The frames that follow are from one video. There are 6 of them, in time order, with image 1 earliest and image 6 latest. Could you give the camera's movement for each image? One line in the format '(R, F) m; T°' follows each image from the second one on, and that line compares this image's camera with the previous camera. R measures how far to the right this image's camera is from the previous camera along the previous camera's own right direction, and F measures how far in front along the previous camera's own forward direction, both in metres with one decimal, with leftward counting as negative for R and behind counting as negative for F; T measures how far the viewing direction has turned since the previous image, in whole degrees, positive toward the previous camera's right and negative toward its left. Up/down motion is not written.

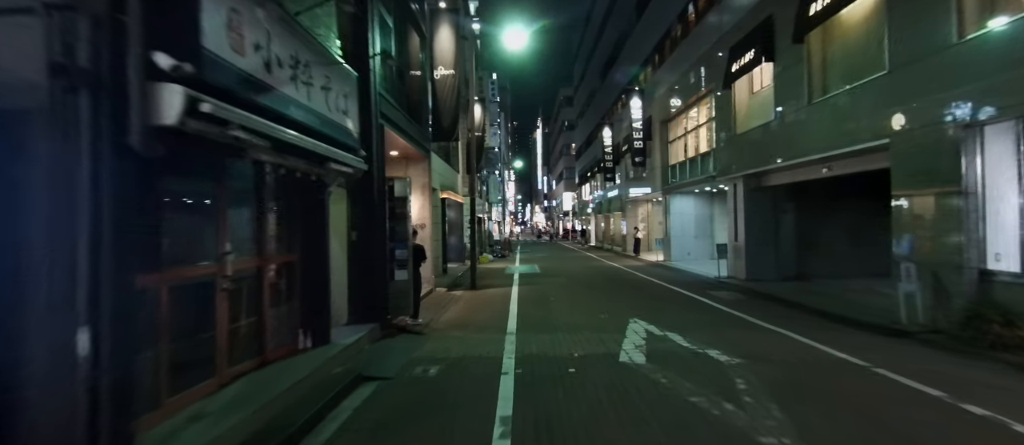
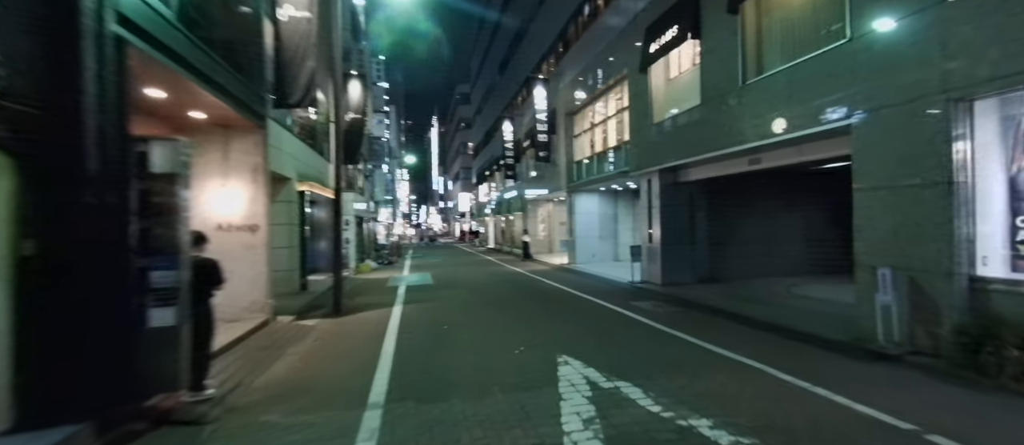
(+0.4, +3.4) m; +14°
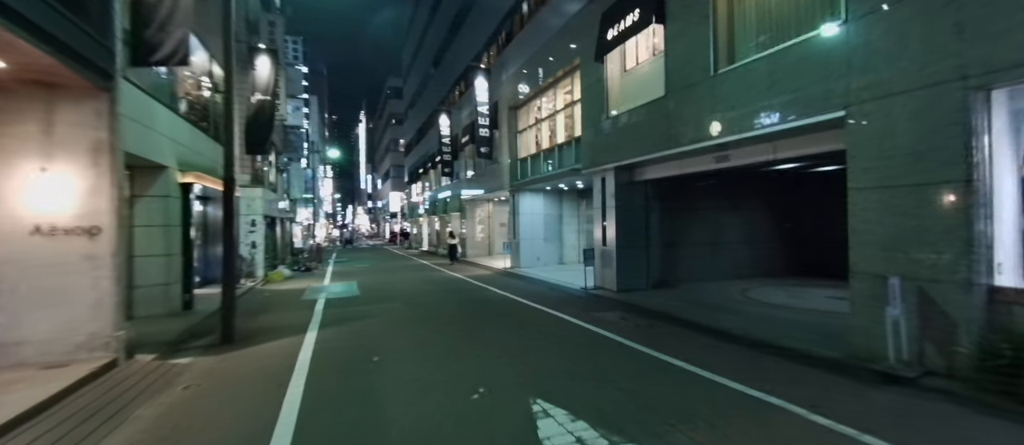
(-0.3, +1.8) m; +9°
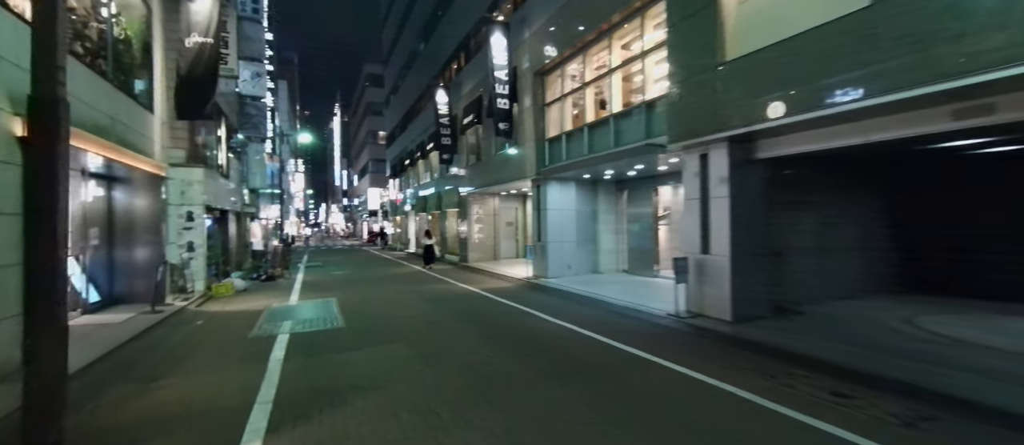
(-1.9, +4.7) m; +3°
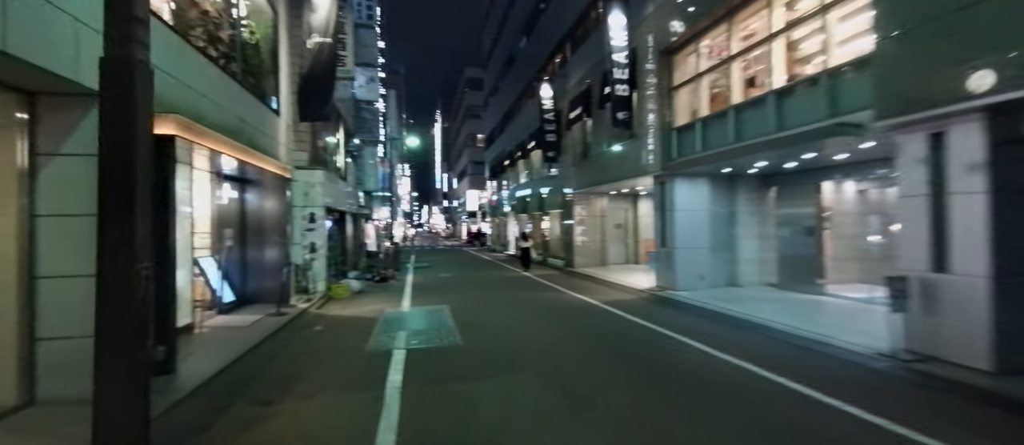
(-0.9, +1.4) m; -13°
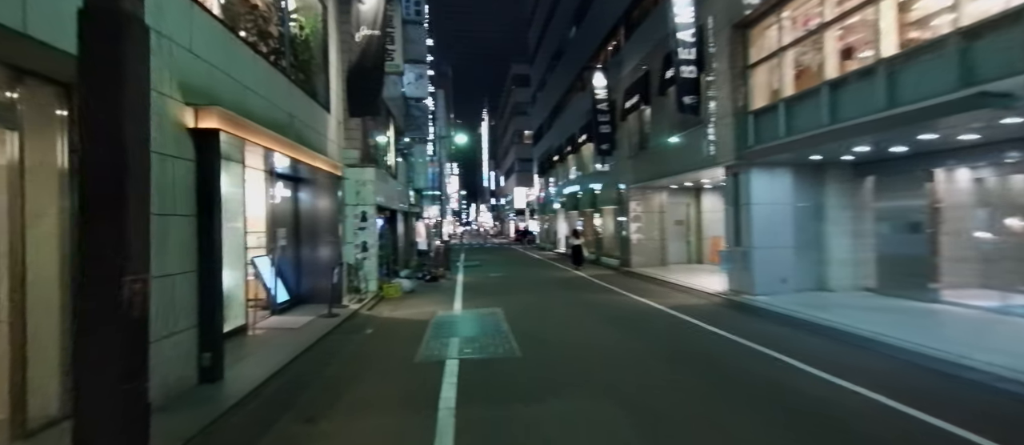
(-0.3, +0.8) m; -6°
